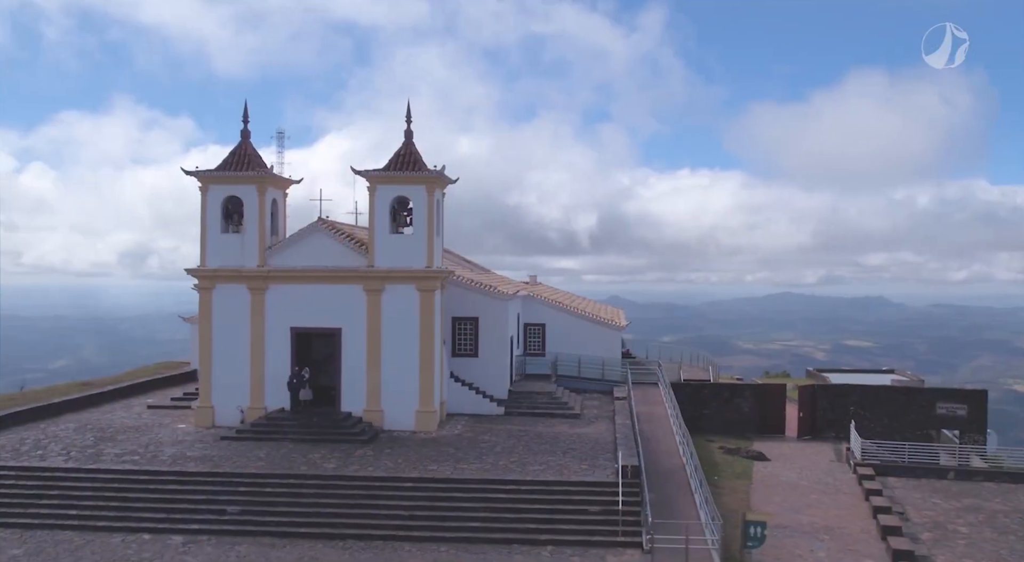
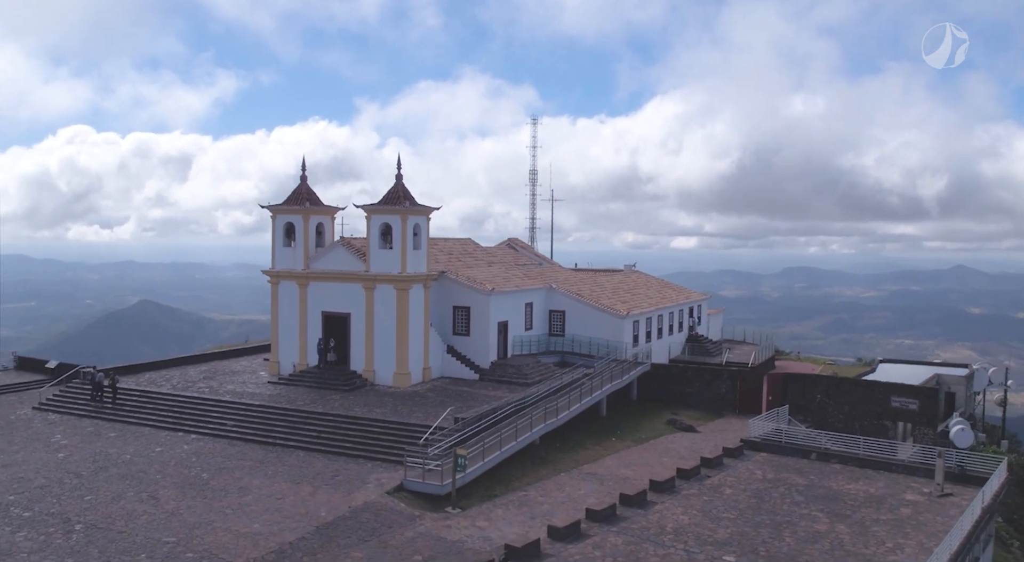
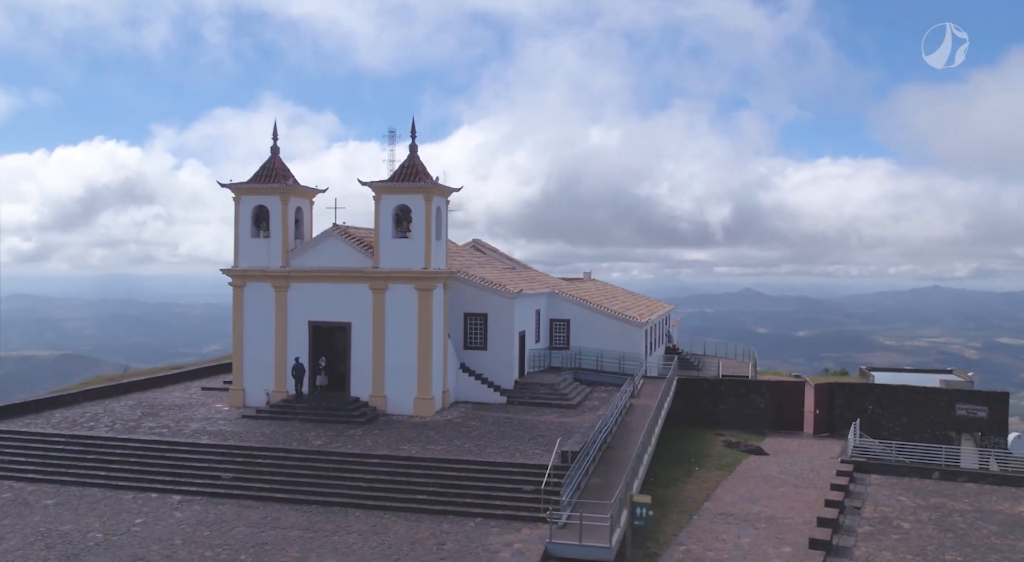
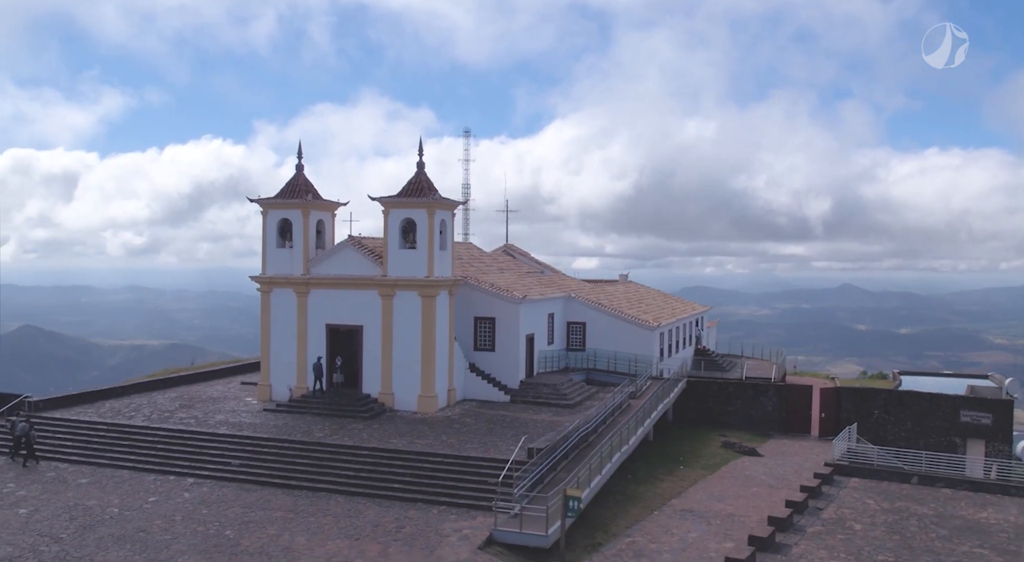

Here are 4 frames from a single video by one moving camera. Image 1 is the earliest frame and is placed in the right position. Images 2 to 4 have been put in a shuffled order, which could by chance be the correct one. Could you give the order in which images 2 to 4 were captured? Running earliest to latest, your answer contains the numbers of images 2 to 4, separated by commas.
3, 4, 2
